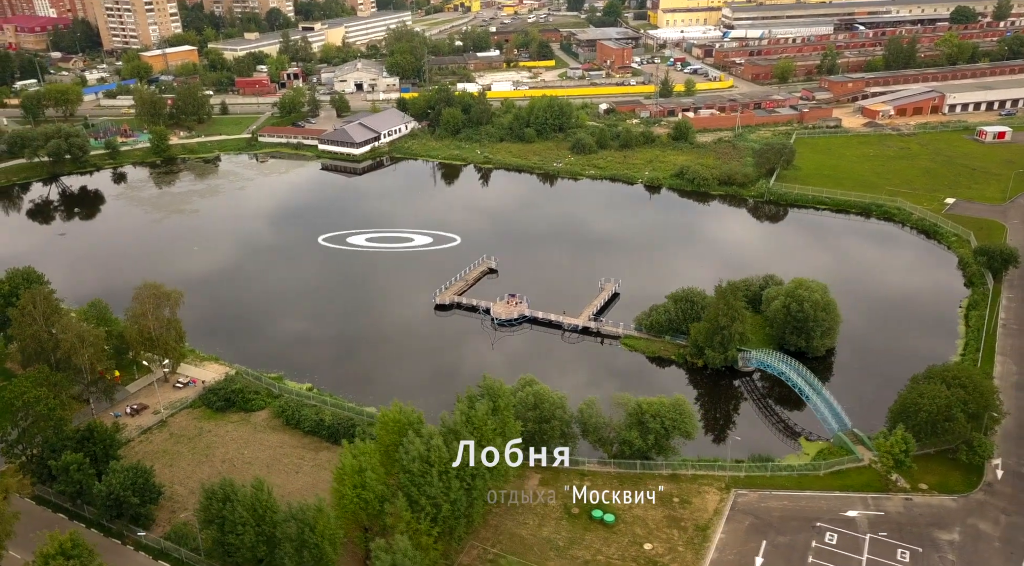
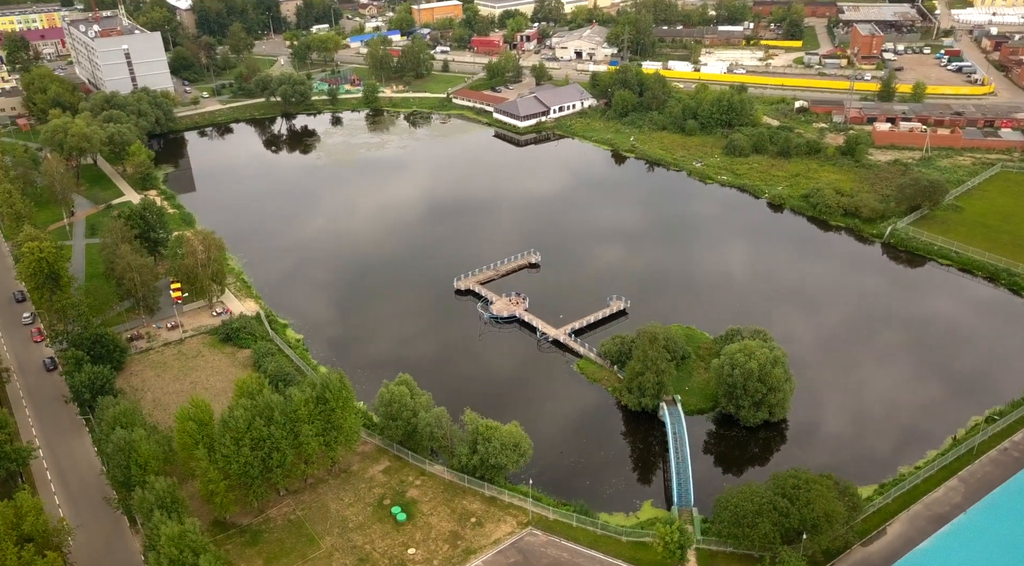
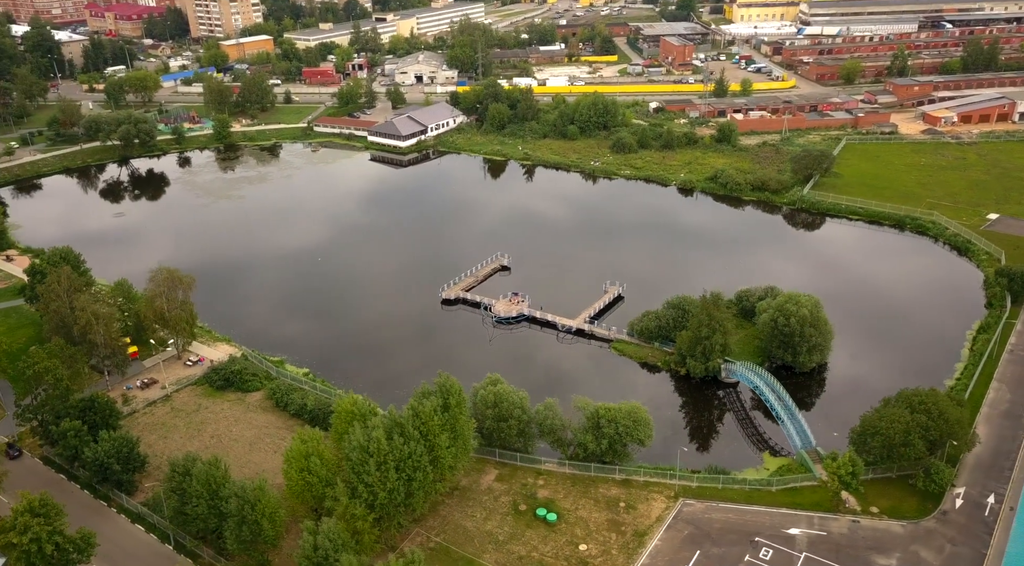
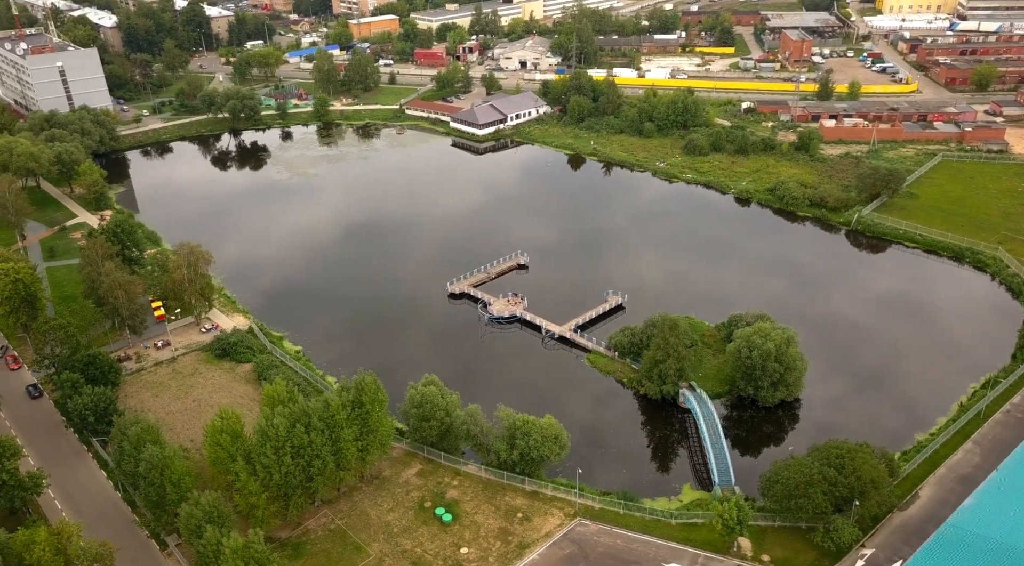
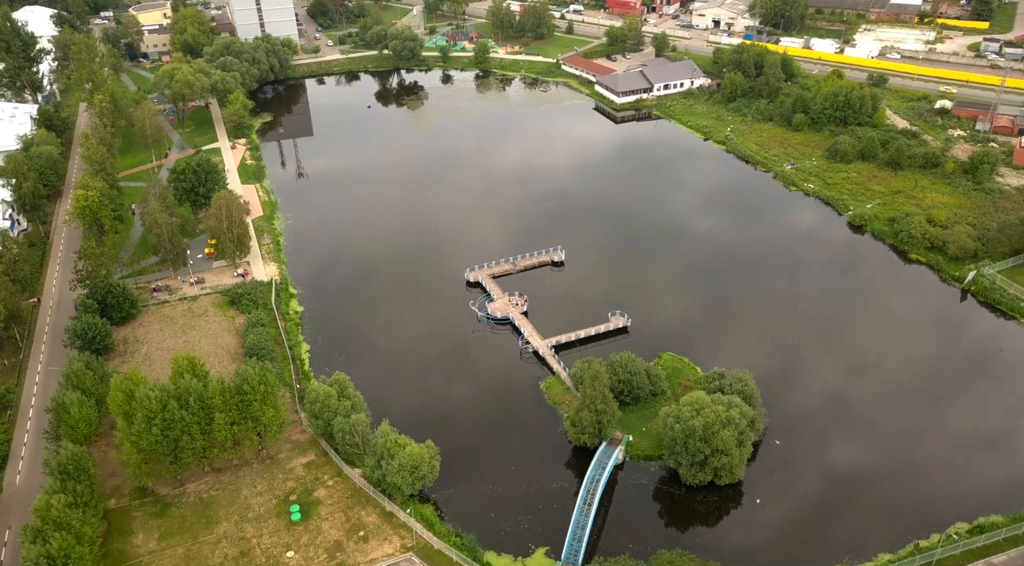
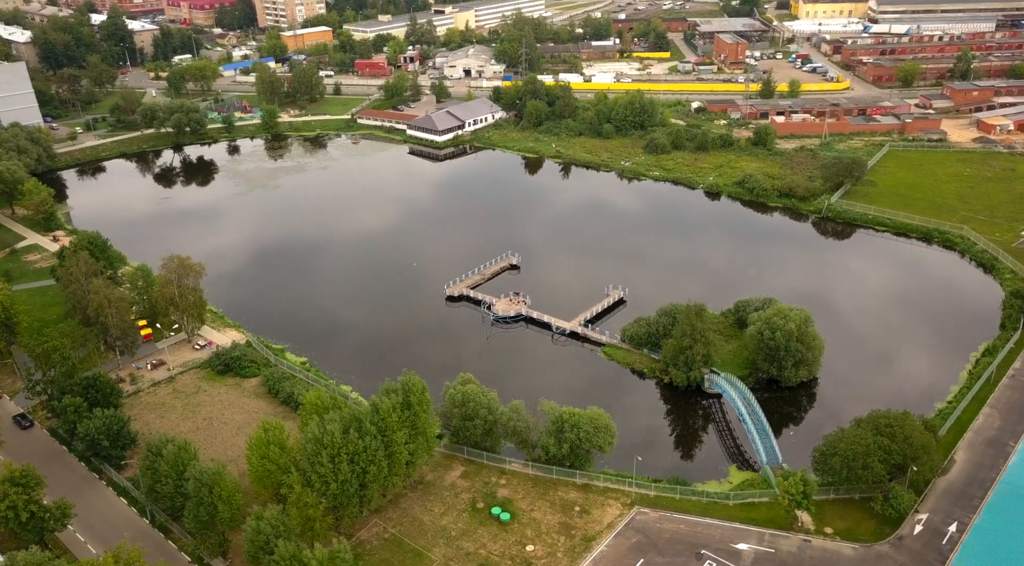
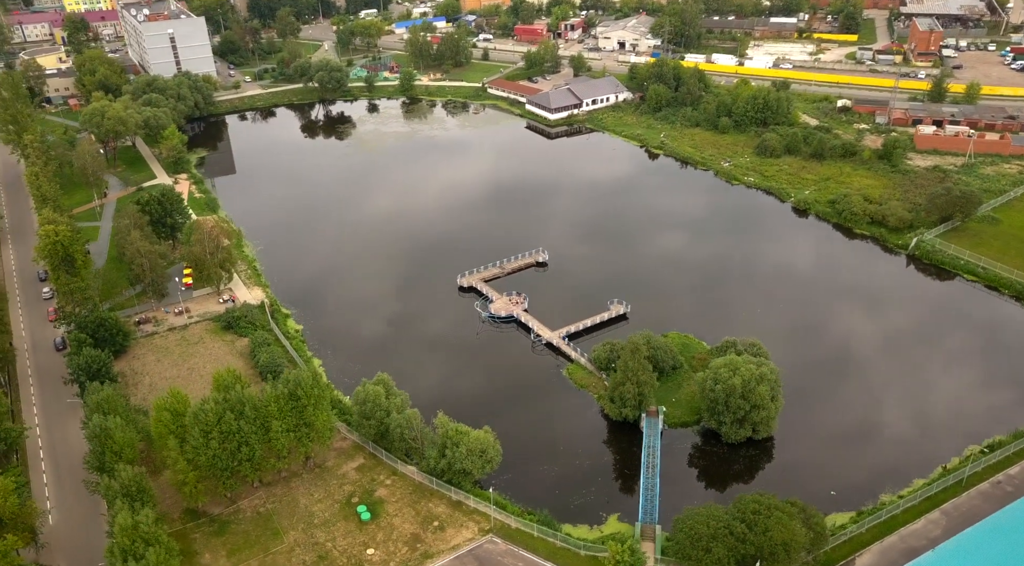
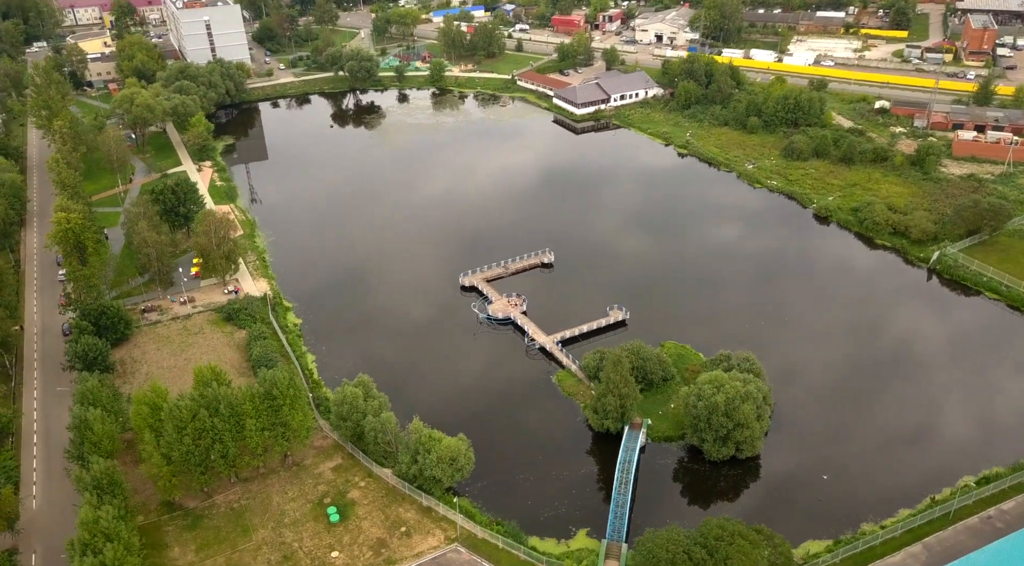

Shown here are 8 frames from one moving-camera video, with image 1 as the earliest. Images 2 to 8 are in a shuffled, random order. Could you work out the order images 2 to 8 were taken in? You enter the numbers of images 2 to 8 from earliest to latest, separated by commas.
3, 6, 4, 2, 7, 8, 5
